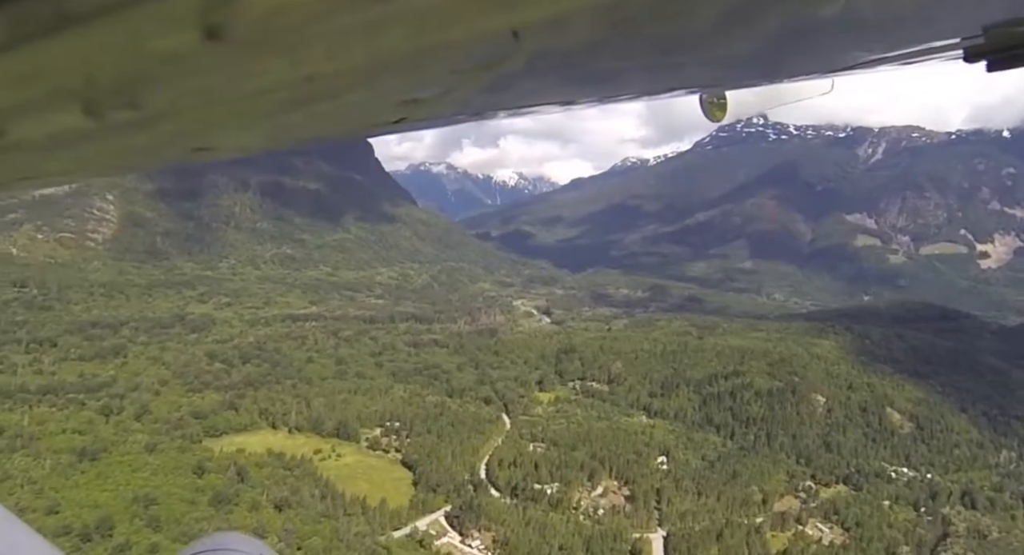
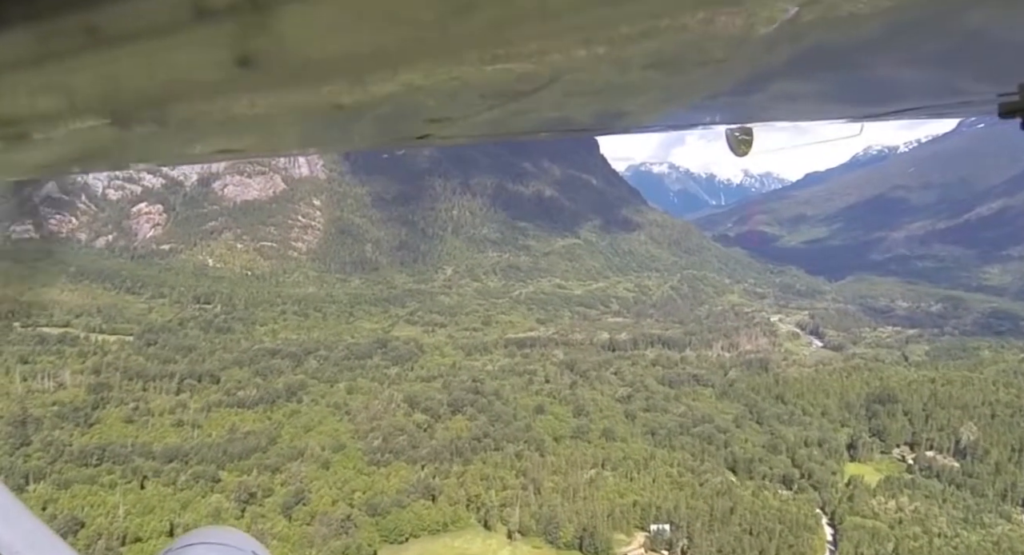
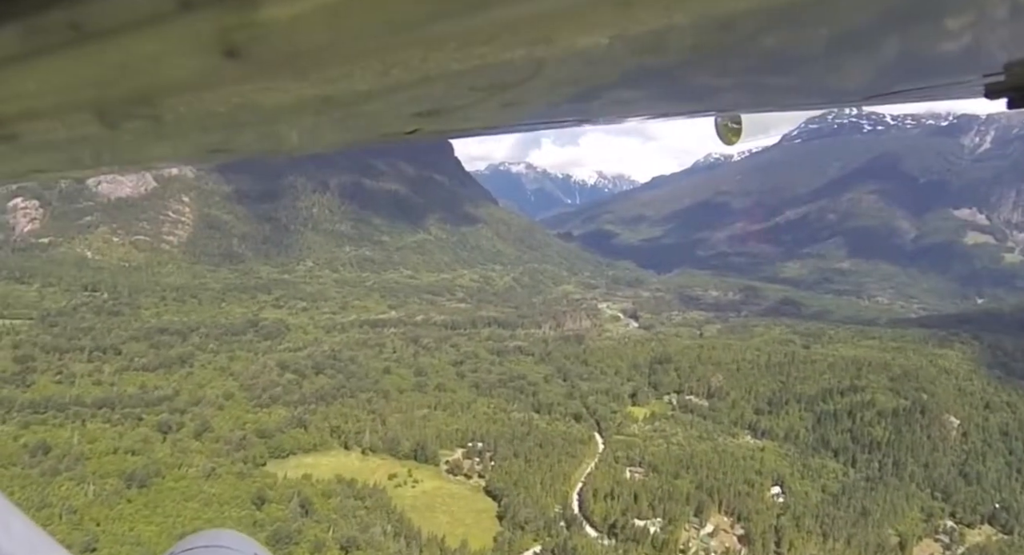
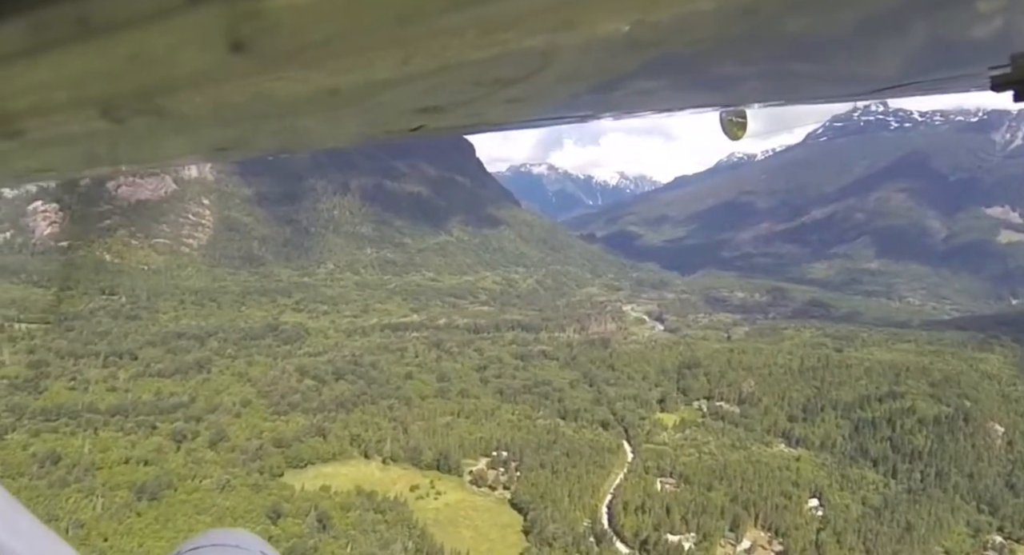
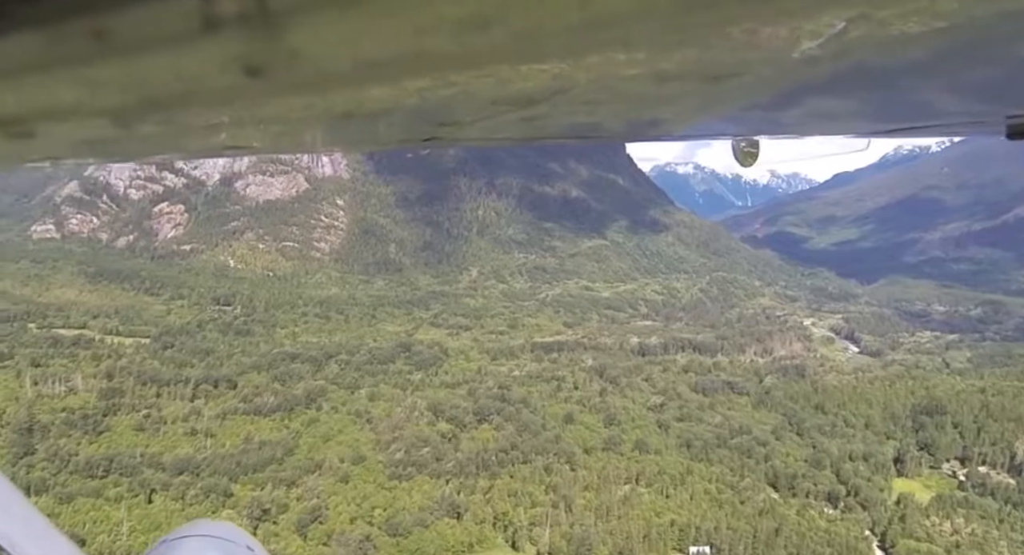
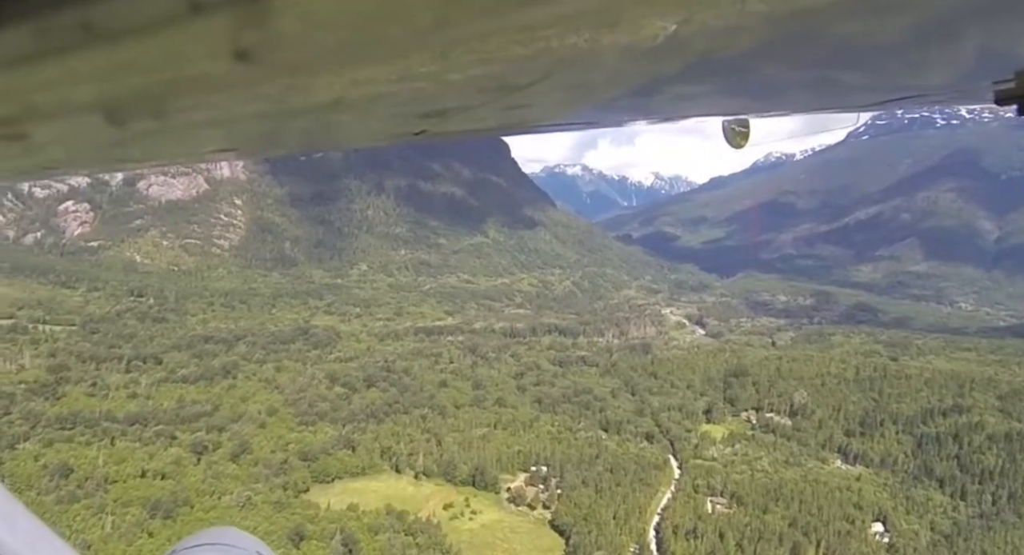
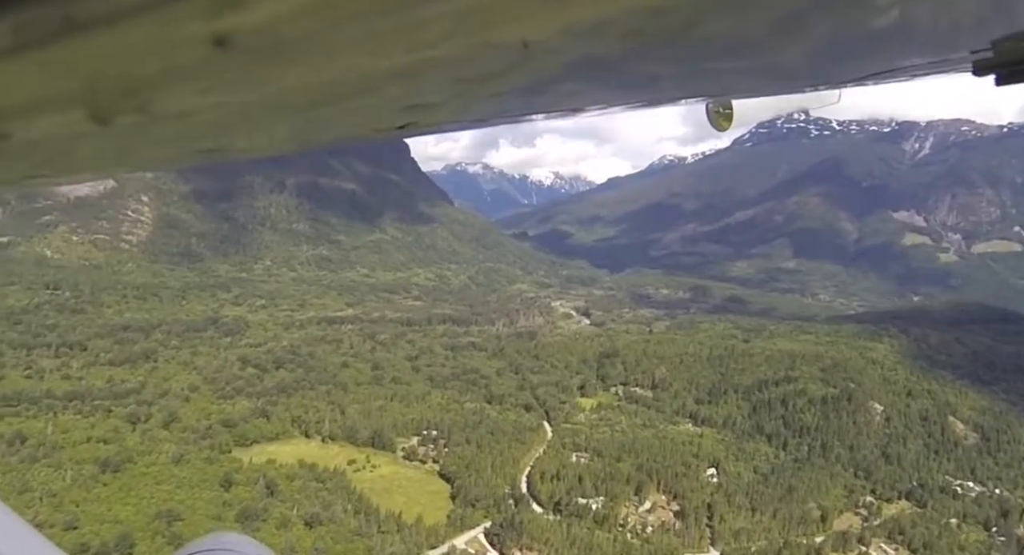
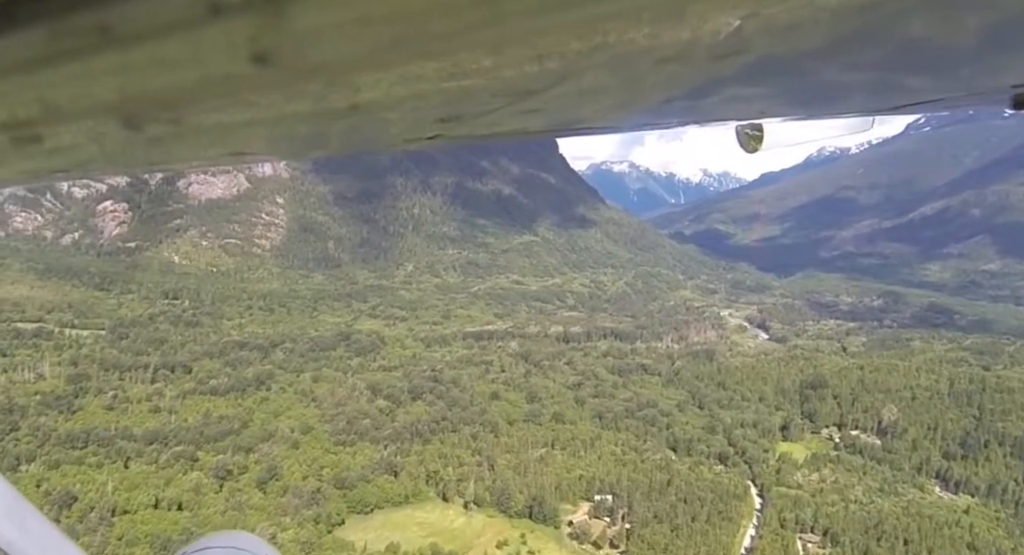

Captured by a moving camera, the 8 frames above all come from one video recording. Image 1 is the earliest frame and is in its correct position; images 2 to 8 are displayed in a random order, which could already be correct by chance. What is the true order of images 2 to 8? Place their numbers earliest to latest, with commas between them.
7, 3, 4, 6, 8, 2, 5
